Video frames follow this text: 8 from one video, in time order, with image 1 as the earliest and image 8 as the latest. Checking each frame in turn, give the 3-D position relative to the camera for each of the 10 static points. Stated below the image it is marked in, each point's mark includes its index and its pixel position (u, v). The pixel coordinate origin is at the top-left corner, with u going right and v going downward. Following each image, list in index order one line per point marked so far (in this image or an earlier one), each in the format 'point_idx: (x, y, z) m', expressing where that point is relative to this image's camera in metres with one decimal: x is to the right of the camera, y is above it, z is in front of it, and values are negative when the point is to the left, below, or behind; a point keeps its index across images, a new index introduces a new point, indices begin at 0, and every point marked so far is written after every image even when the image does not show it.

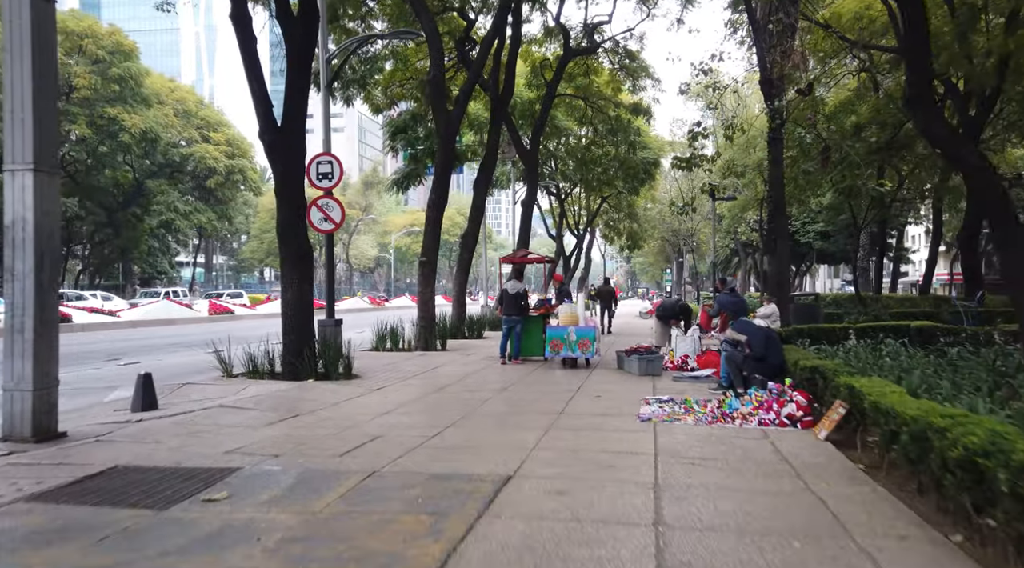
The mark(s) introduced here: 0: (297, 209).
0: (-3.0, +1.1, +11.2) m
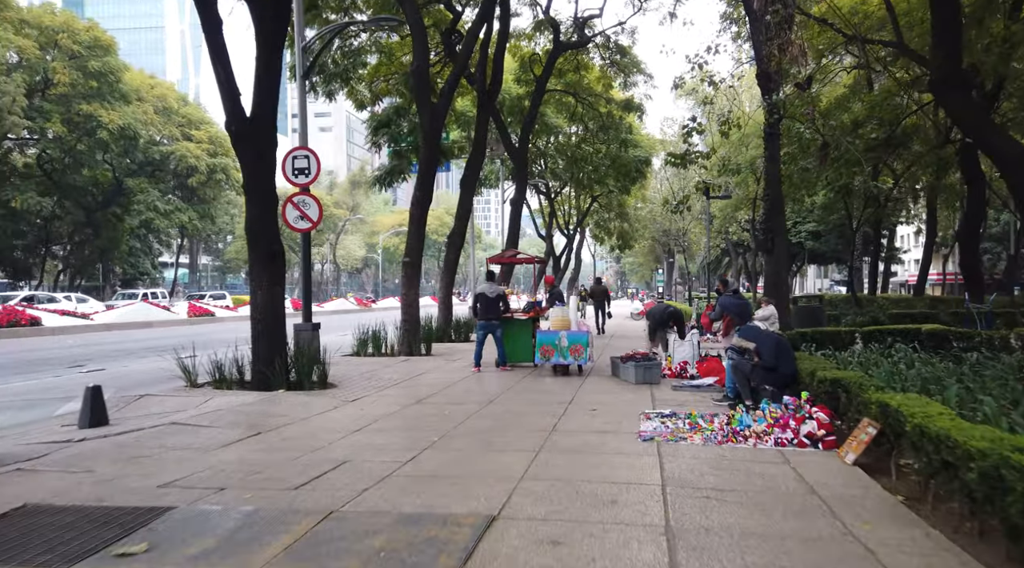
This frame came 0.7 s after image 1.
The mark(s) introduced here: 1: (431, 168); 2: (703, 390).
0: (-3.2, +1.0, +10.4) m
1: (-1.7, +2.3, +16.0) m
2: (+2.2, -1.2, +9.2) m
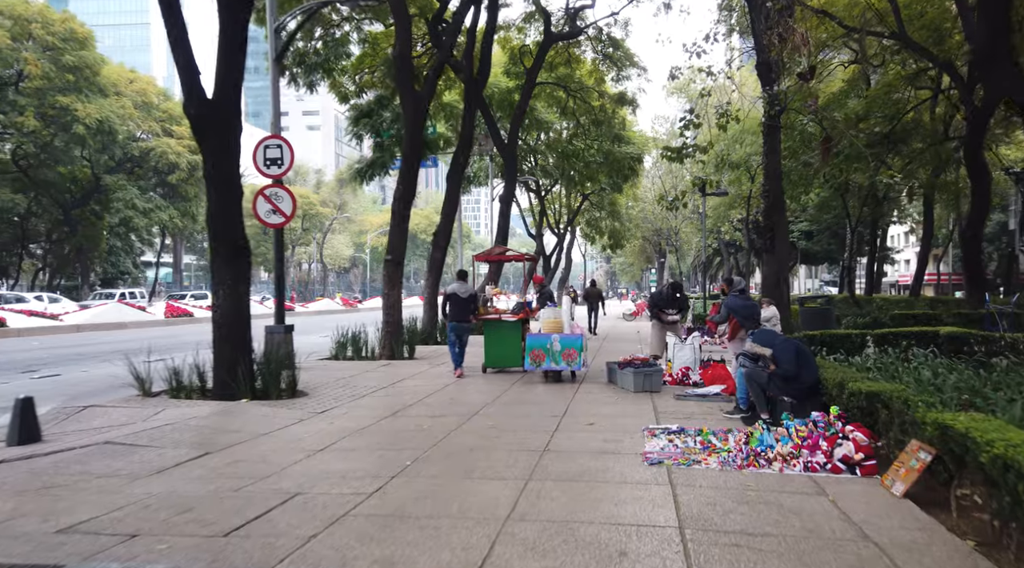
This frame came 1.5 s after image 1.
0: (-3.4, +1.1, +9.4) m
1: (-1.9, +2.4, +15.1) m
2: (+2.1, -1.2, +8.3) m
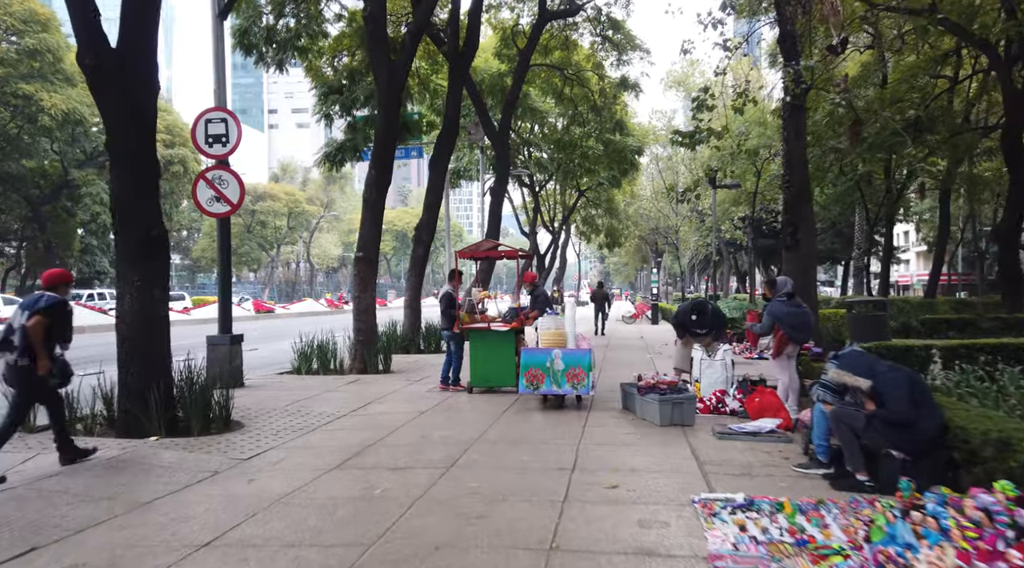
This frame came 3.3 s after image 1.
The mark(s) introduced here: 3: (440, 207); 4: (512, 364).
0: (-3.4, +1.0, +7.4) m
1: (-2.1, +2.3, +13.0) m
2: (+2.0, -1.2, +6.3) m
3: (-1.5, +1.6, +16.7) m
4: (0.0, -1.0, +9.6) m
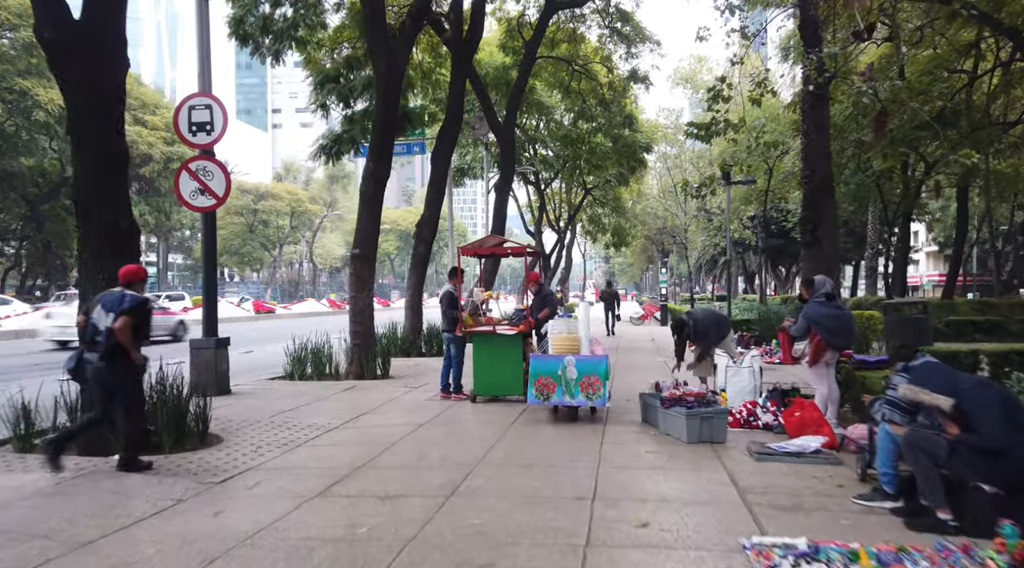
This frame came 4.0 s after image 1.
0: (-3.4, +1.0, +6.6) m
1: (-2.0, +2.3, +12.2) m
2: (+2.1, -1.2, +5.5) m
3: (-1.4, +1.6, +16.0) m
4: (+0.1, -1.0, +8.8) m
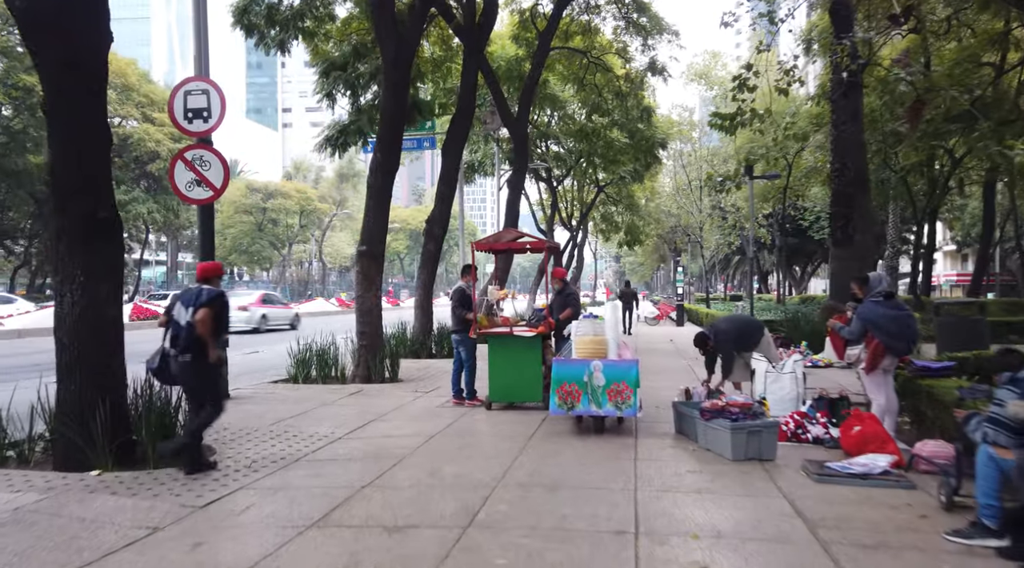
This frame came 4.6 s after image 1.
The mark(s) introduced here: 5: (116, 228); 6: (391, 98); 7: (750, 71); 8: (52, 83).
0: (-3.2, +1.1, +5.9) m
1: (-1.7, +2.4, +11.6) m
2: (+2.2, -1.2, +4.8) m
3: (-1.1, +1.7, +15.3) m
4: (+0.3, -0.9, +8.1) m
5: (-3.0, +0.4, +6.0) m
6: (-1.8, +2.8, +11.5) m
7: (+4.3, +3.8, +14.2) m
8: (-3.4, +1.5, +5.9) m
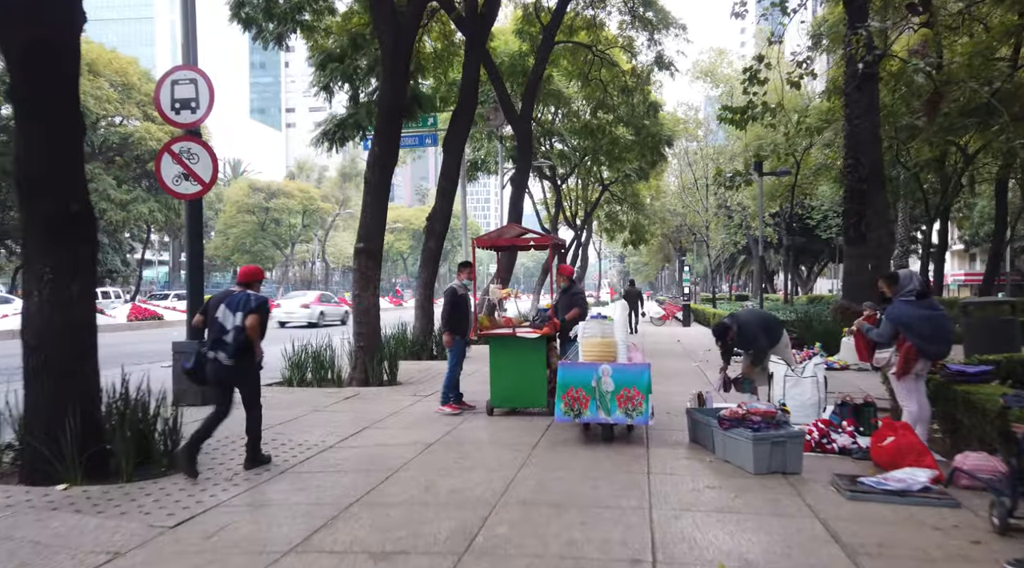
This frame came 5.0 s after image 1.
0: (-3.2, +1.1, +5.5) m
1: (-1.7, +2.4, +11.1) m
2: (+2.2, -1.2, +4.4) m
3: (-1.1, +1.7, +14.8) m
4: (+0.3, -0.9, +7.6) m
5: (-3.0, +0.4, +5.6) m
6: (-1.7, +2.8, +11.1) m
7: (+4.3, +3.8, +13.7) m
8: (-3.4, +1.5, +5.4) m
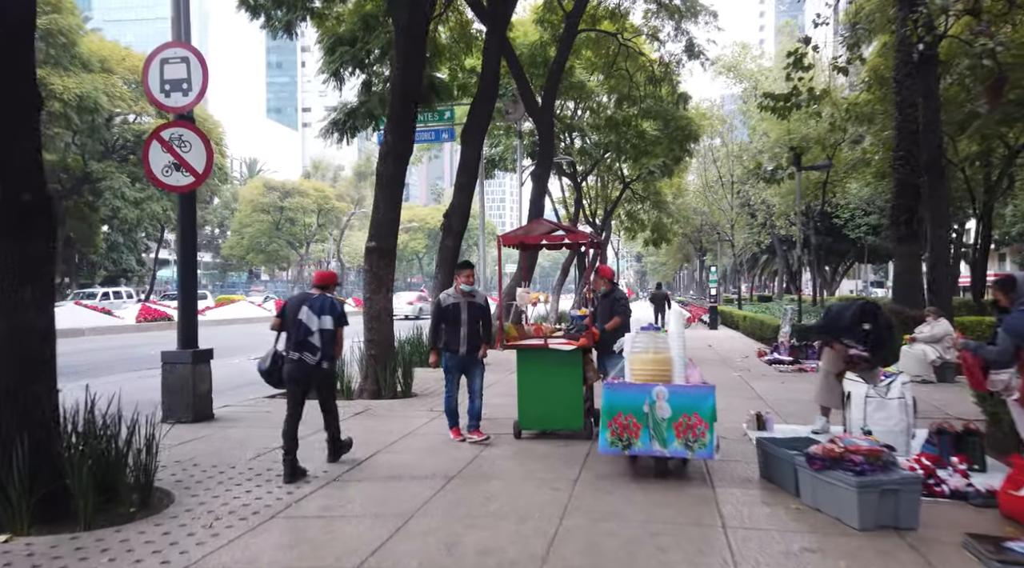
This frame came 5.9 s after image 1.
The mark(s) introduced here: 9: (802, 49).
0: (-3.0, +1.1, +4.6) m
1: (-1.3, +2.4, +10.2) m
2: (+2.4, -1.2, +3.3) m
3: (-0.7, +1.6, +13.9) m
4: (+0.6, -0.9, +6.6) m
5: (-2.8, +0.4, +4.7) m
6: (-1.4, +2.8, +10.1) m
7: (+4.7, +3.8, +12.7) m
8: (-3.2, +1.5, +4.5) m
9: (+4.7, +3.7, +12.6) m
